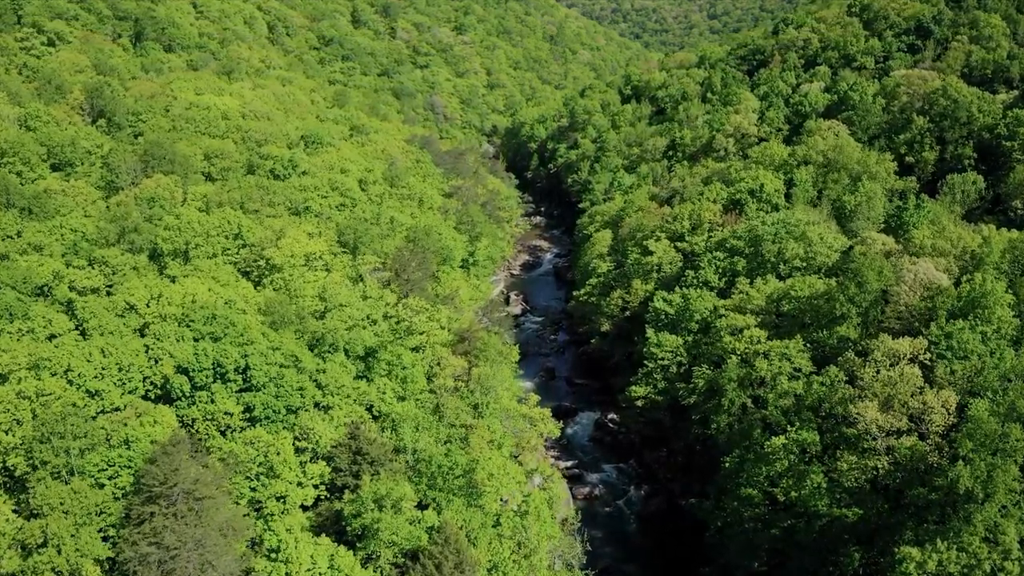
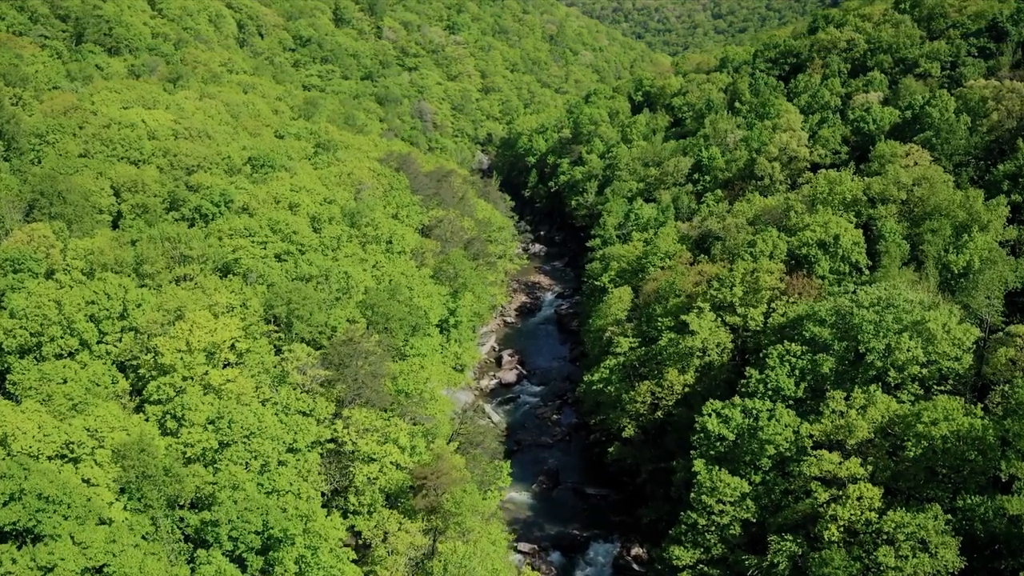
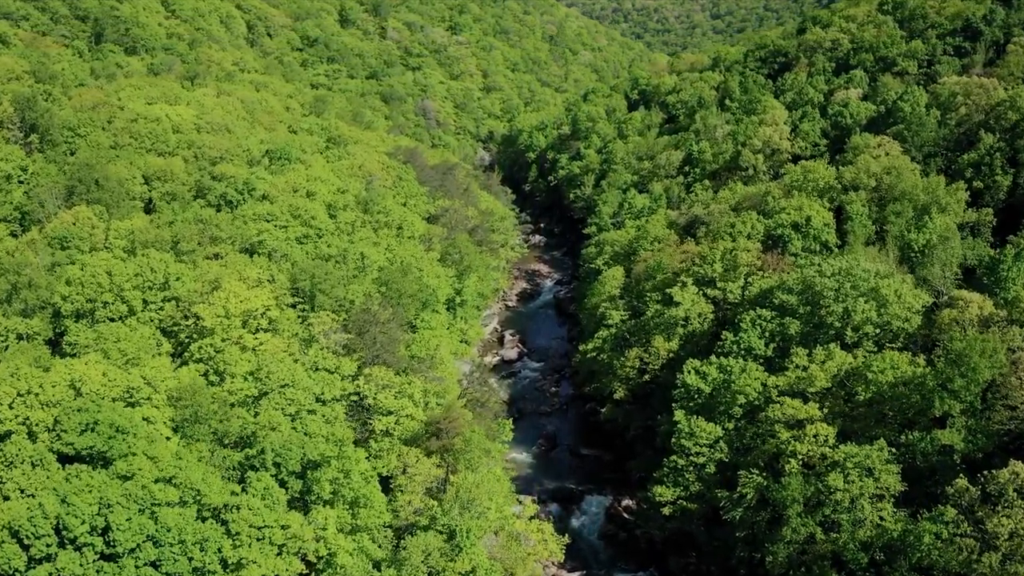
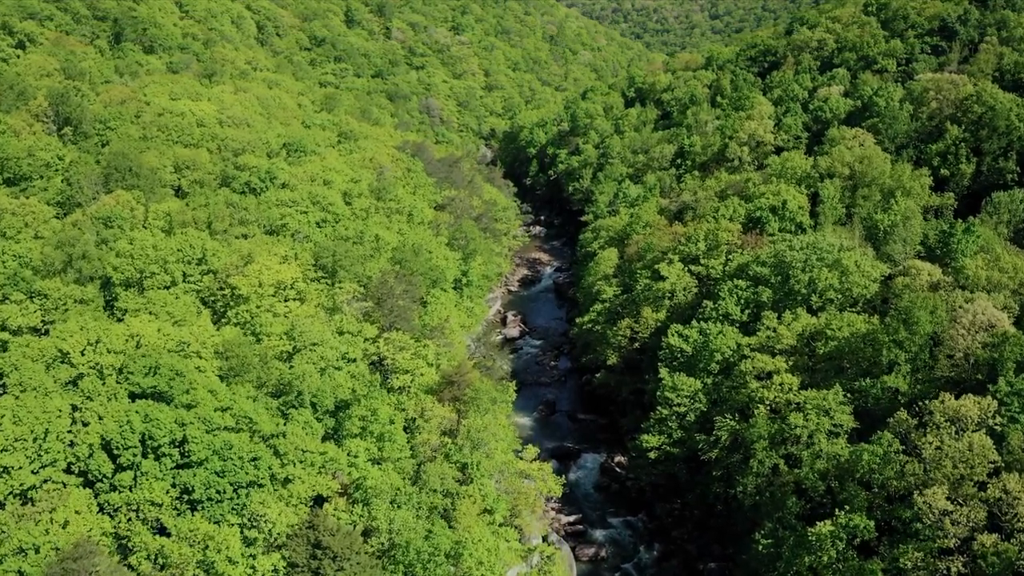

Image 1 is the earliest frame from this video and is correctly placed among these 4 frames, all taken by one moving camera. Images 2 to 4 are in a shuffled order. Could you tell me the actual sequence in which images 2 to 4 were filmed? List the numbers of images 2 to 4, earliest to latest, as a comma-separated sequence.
4, 3, 2
